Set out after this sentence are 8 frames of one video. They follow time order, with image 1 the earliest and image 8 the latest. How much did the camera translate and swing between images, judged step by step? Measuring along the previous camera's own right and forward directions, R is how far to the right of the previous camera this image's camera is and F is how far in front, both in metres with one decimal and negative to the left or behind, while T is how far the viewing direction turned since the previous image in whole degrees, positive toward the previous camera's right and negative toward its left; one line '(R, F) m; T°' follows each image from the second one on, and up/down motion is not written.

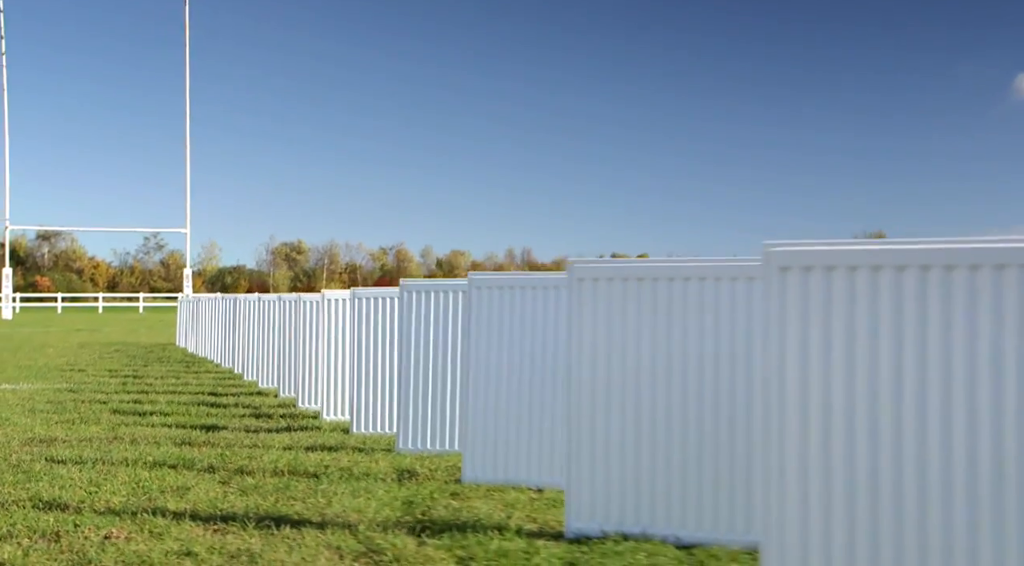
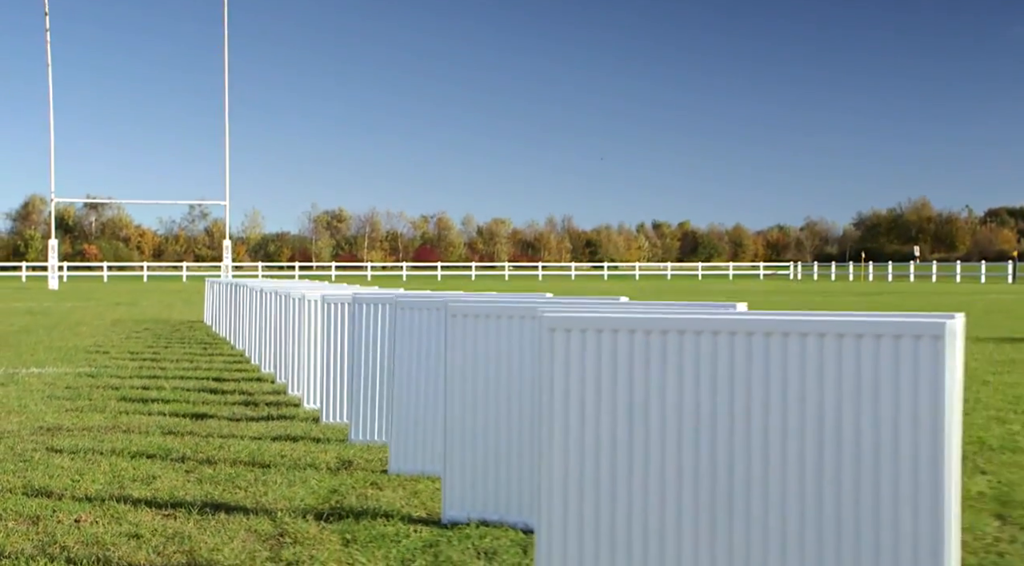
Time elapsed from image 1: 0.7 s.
(+0.6, -0.9) m; -2°
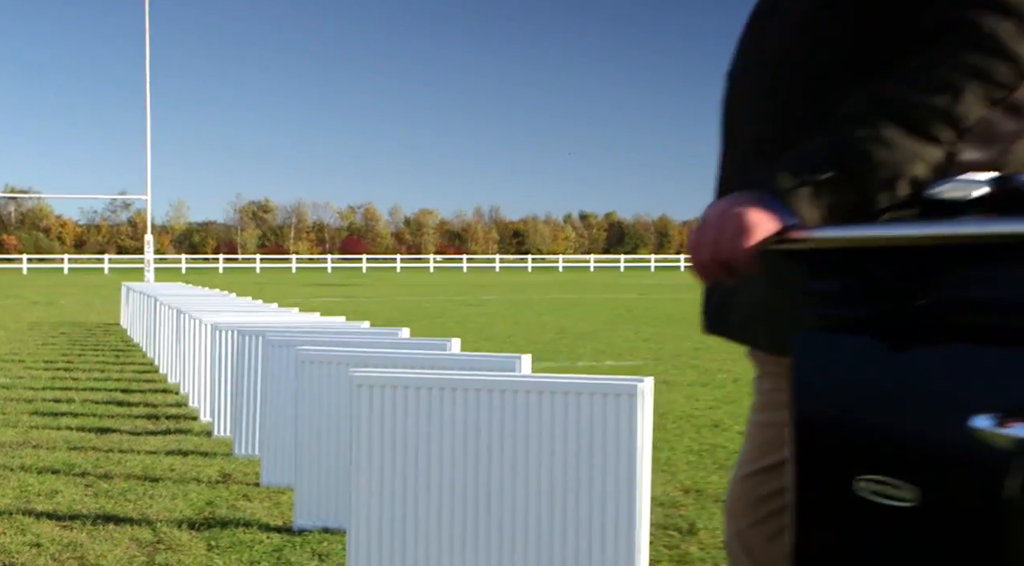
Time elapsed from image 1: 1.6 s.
(+0.4, -1.1) m; +3°
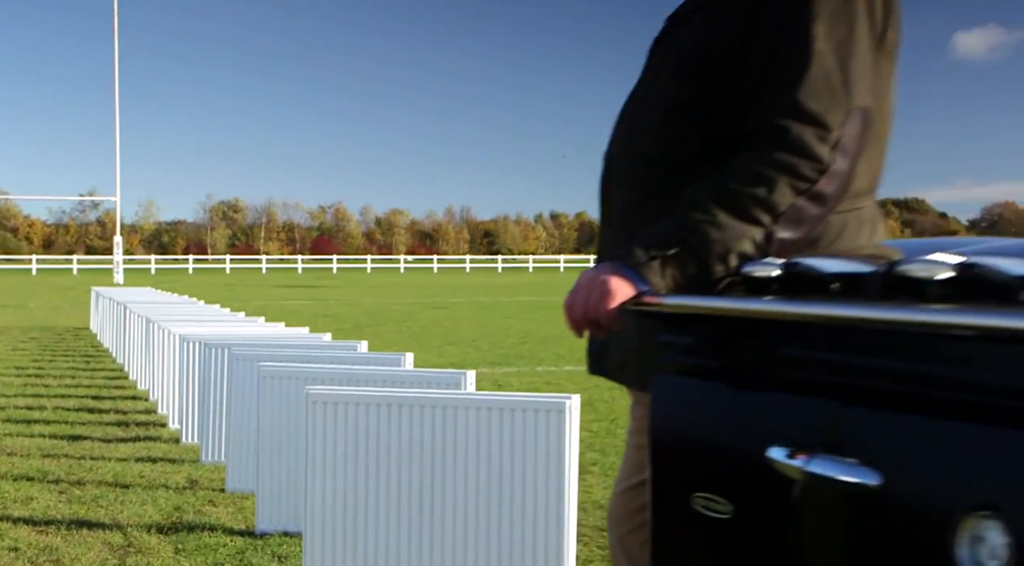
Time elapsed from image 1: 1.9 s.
(+0.1, -0.5) m; +1°
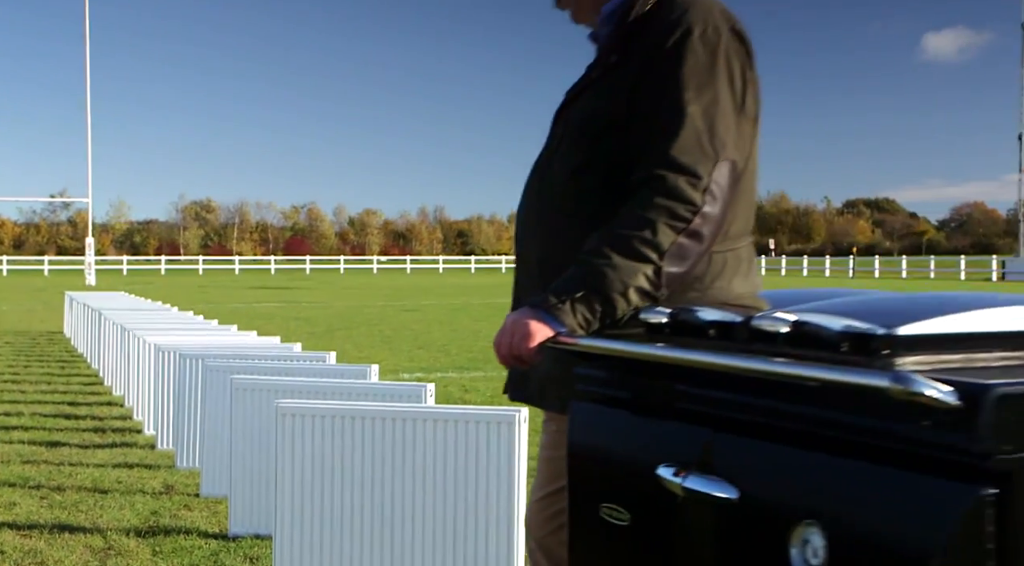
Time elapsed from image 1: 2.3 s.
(+0.1, -0.4) m; +1°
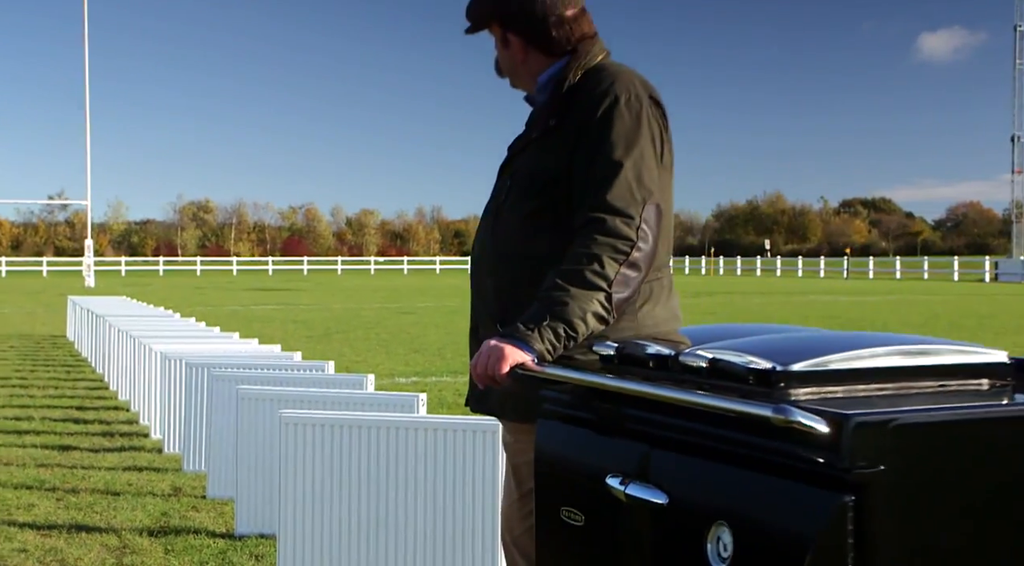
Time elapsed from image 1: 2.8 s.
(+0.1, -0.5) m; 0°
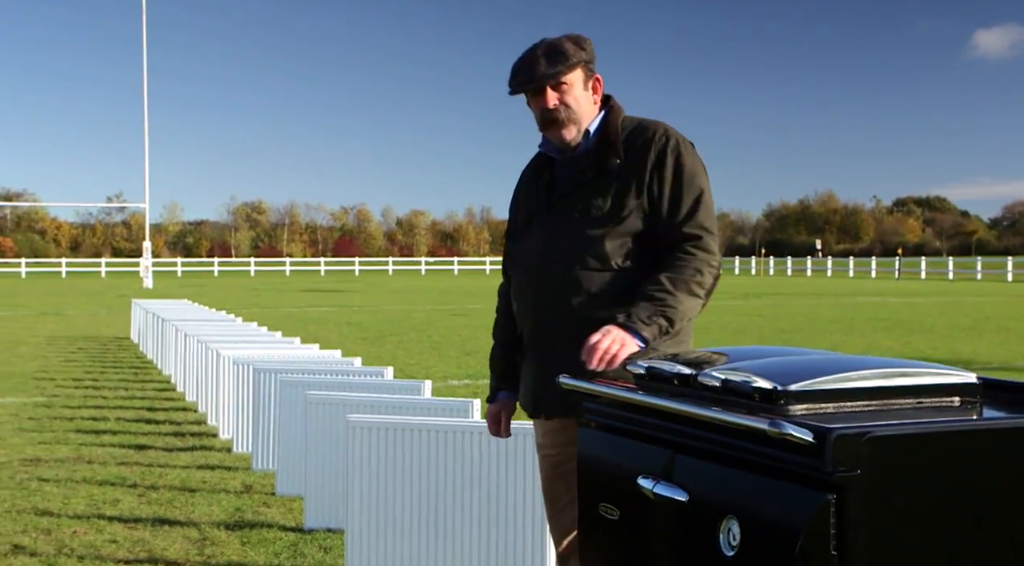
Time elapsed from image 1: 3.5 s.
(0.0, -0.6) m; -2°
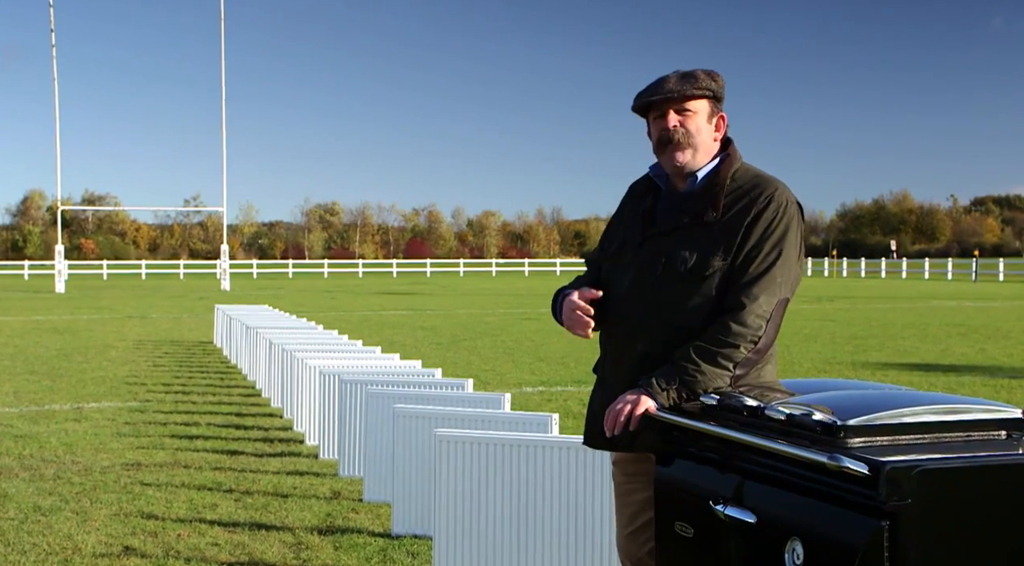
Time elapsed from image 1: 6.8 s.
(0.0, -0.4) m; -3°
